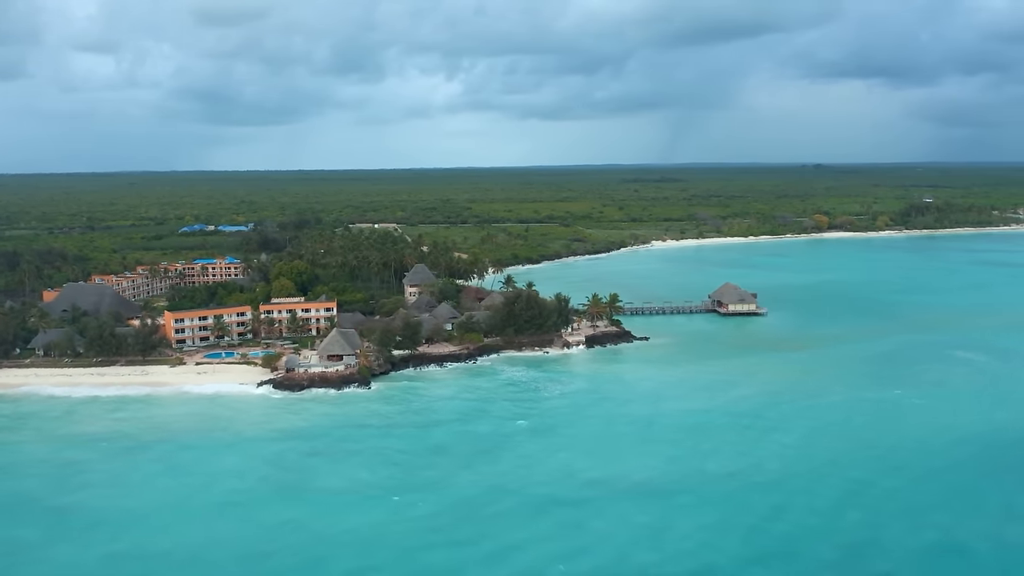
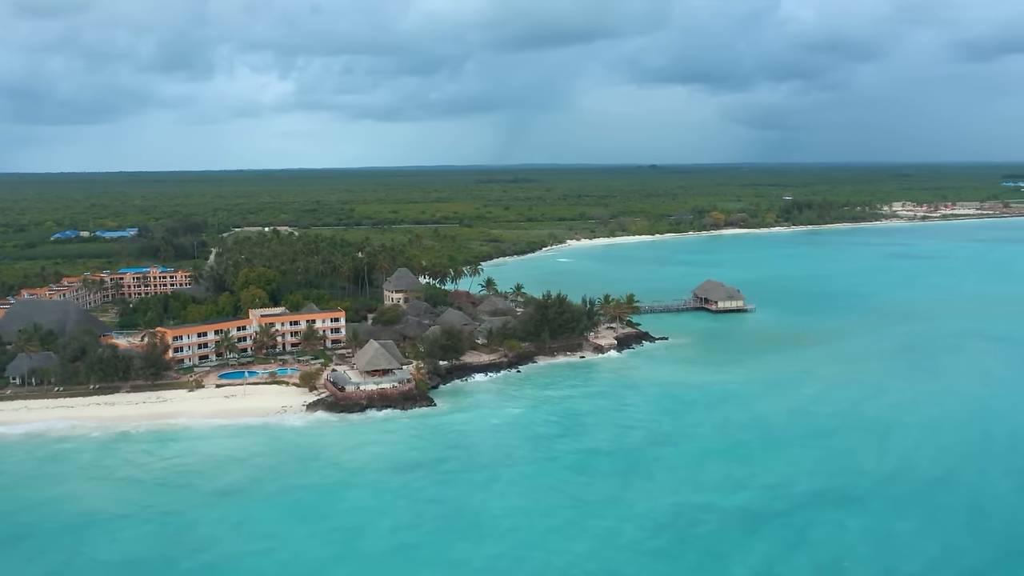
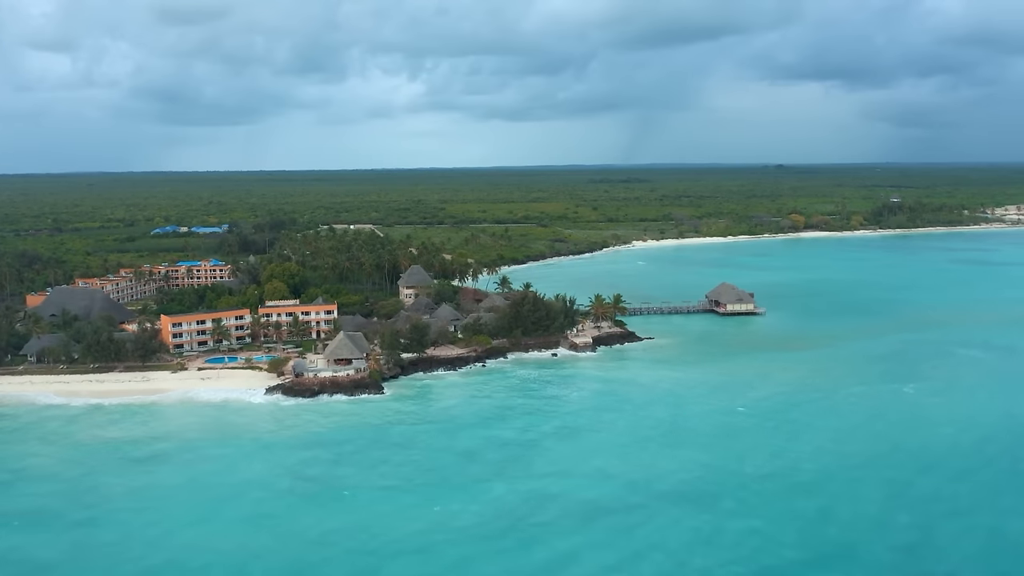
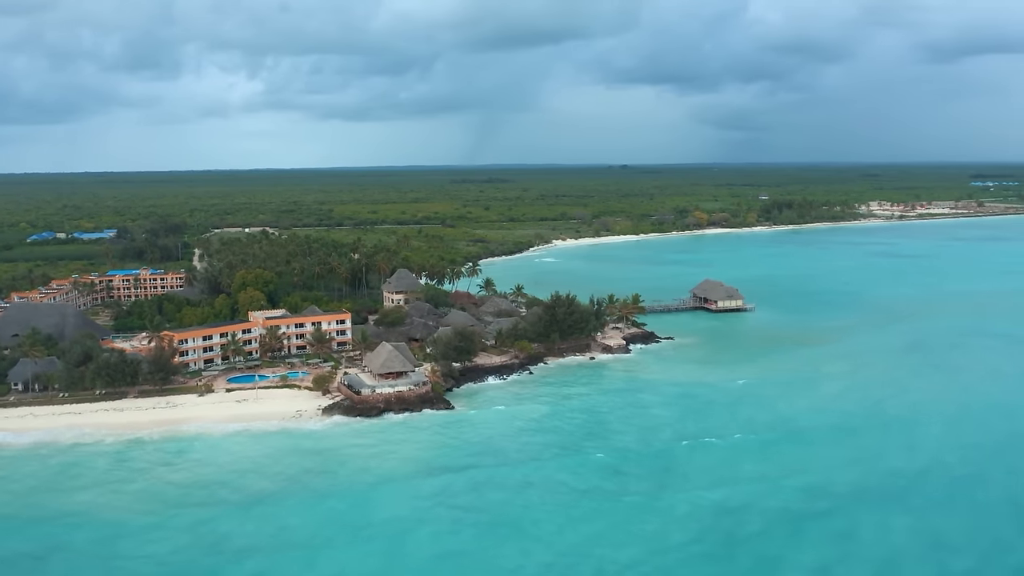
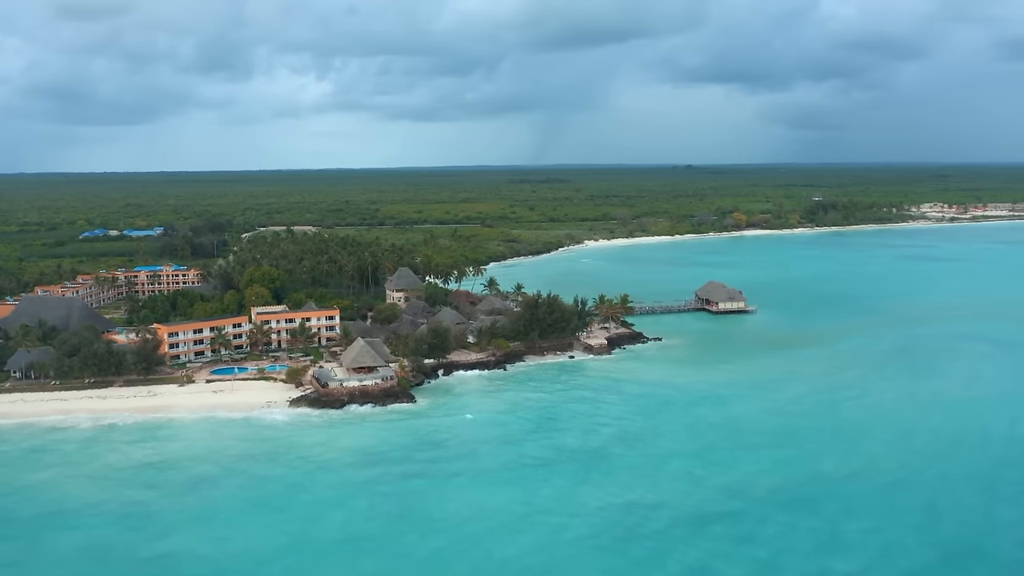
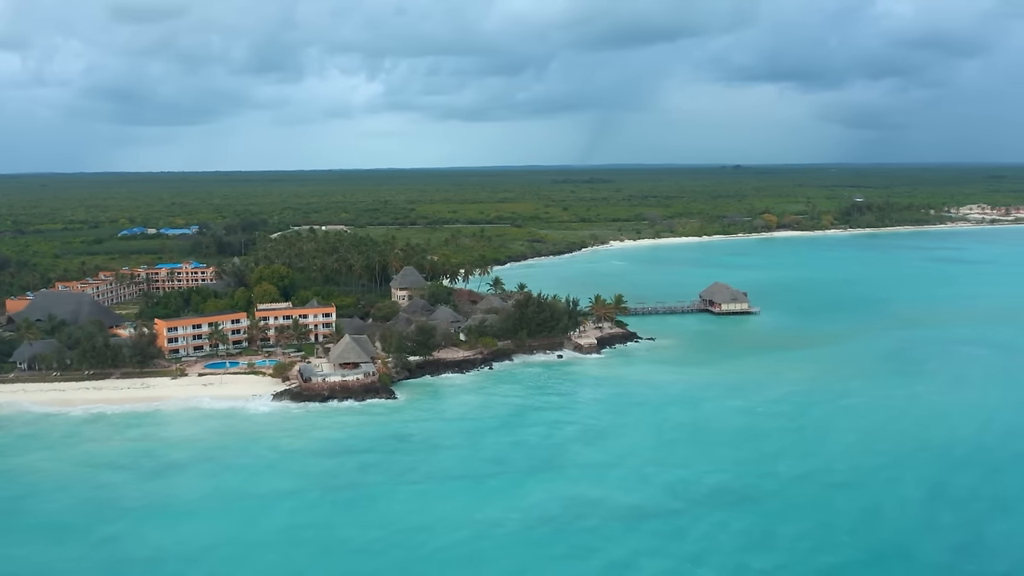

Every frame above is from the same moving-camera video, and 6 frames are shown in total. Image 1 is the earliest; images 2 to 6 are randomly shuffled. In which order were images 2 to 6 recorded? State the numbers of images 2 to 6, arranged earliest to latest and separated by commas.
3, 6, 5, 2, 4
